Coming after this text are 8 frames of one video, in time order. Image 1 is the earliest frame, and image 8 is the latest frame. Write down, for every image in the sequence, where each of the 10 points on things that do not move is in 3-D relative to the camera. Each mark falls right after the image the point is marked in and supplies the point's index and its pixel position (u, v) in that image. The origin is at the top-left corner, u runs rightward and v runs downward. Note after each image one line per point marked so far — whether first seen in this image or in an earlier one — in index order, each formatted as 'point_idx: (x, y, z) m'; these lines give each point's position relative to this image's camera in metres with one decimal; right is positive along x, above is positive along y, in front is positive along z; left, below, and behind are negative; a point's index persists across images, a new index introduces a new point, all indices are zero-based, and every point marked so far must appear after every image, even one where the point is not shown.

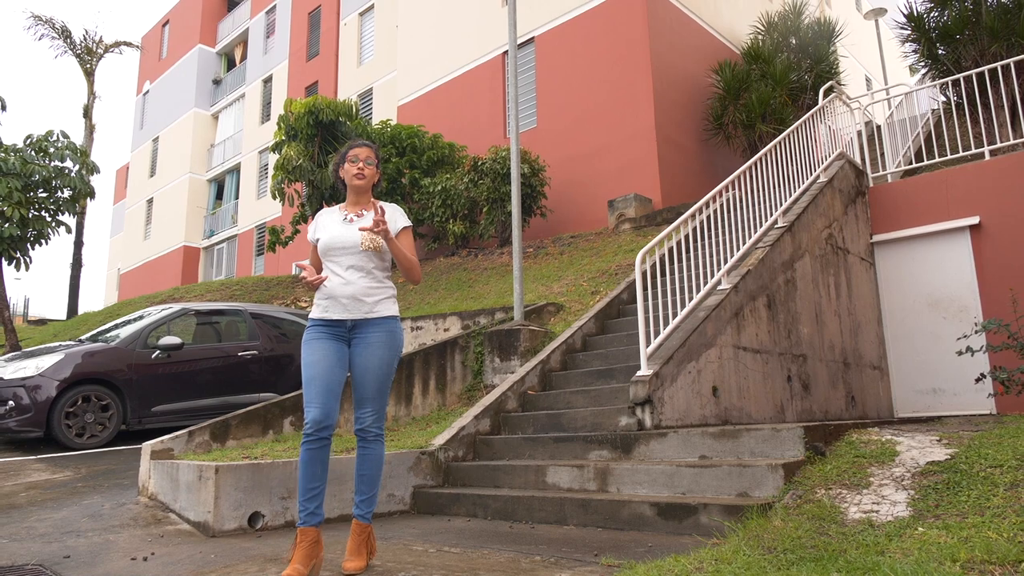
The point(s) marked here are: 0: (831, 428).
0: (+1.8, -0.8, +4.0) m
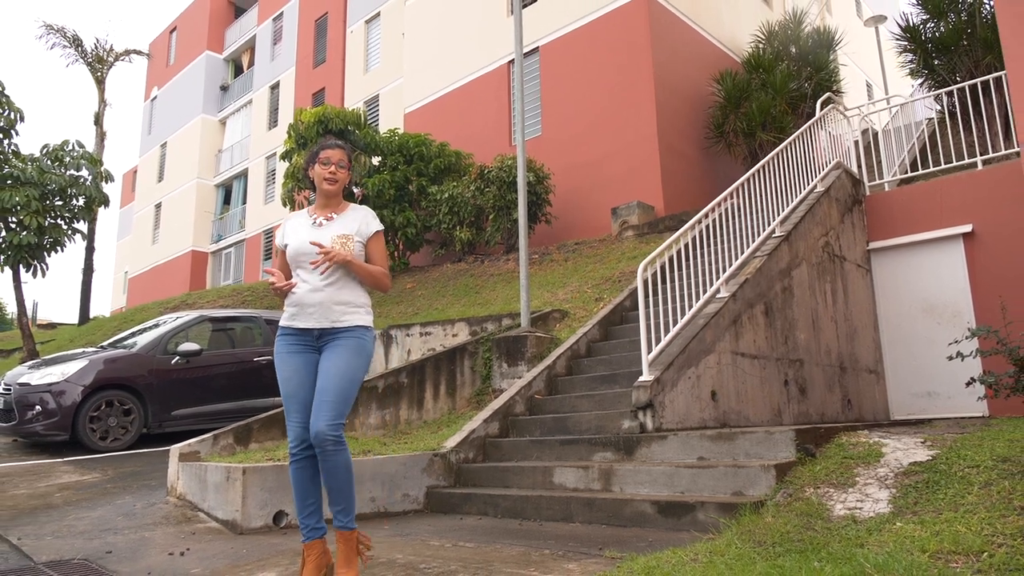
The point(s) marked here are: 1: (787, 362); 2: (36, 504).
0: (+1.8, -0.8, +4.3) m
1: (+2.5, -0.7, +6.7) m
2: (-3.1, -1.4, +4.7) m
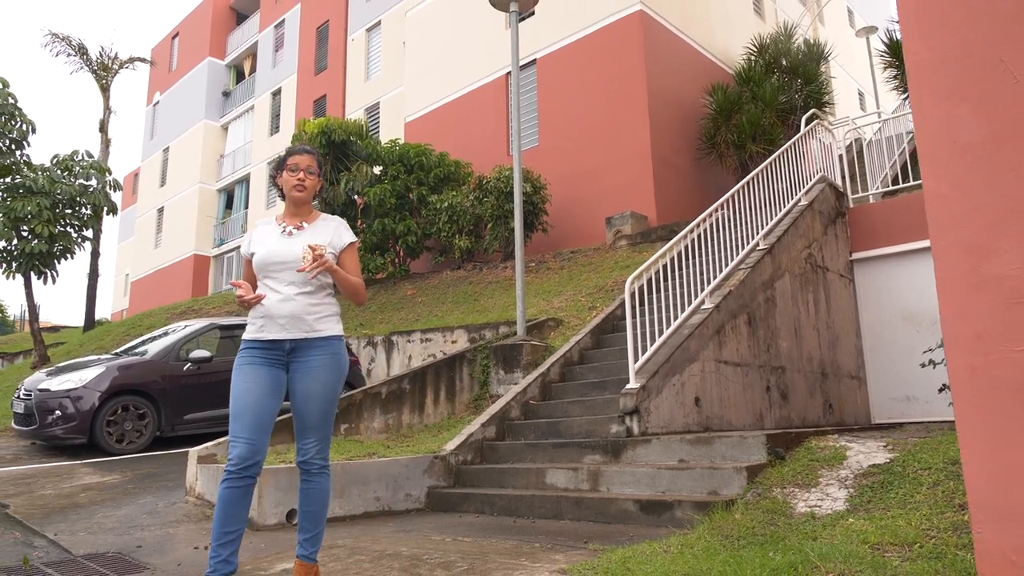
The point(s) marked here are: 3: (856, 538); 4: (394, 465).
0: (+1.8, -0.9, +4.6) m
1: (+2.5, -0.8, +7.0) m
2: (-3.1, -1.5, +5.1) m
3: (+1.4, -1.0, +3.0) m
4: (-0.8, -1.3, +5.1) m
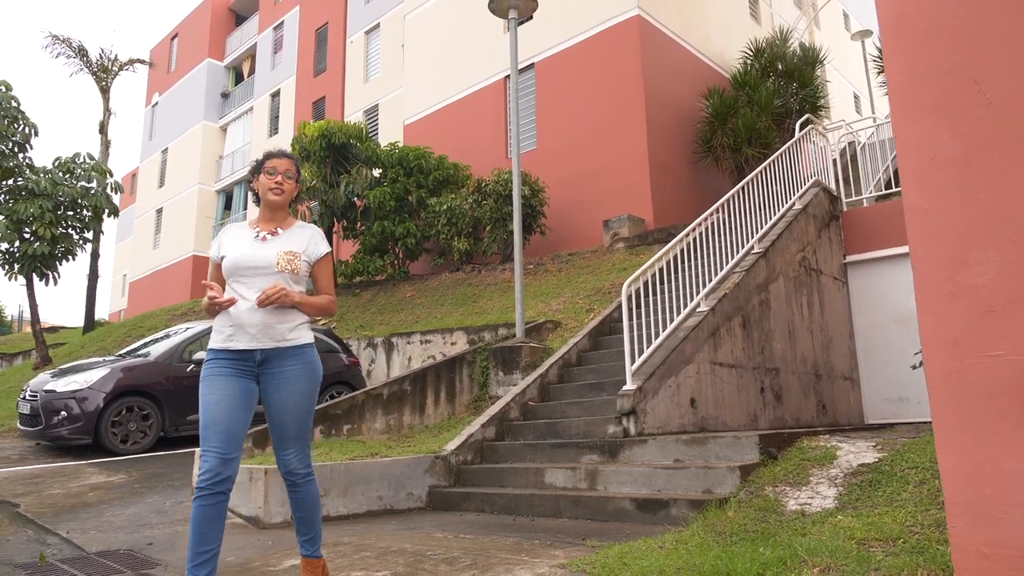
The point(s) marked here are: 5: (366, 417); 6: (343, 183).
0: (+1.8, -1.0, +4.7) m
1: (+2.5, -0.8, +7.2) m
2: (-3.2, -1.5, +5.2) m
3: (+1.4, -1.1, +3.2) m
4: (-0.8, -1.3, +5.2) m
5: (-1.4, -1.2, +6.8) m
6: (-3.1, +1.9, +13.2) m
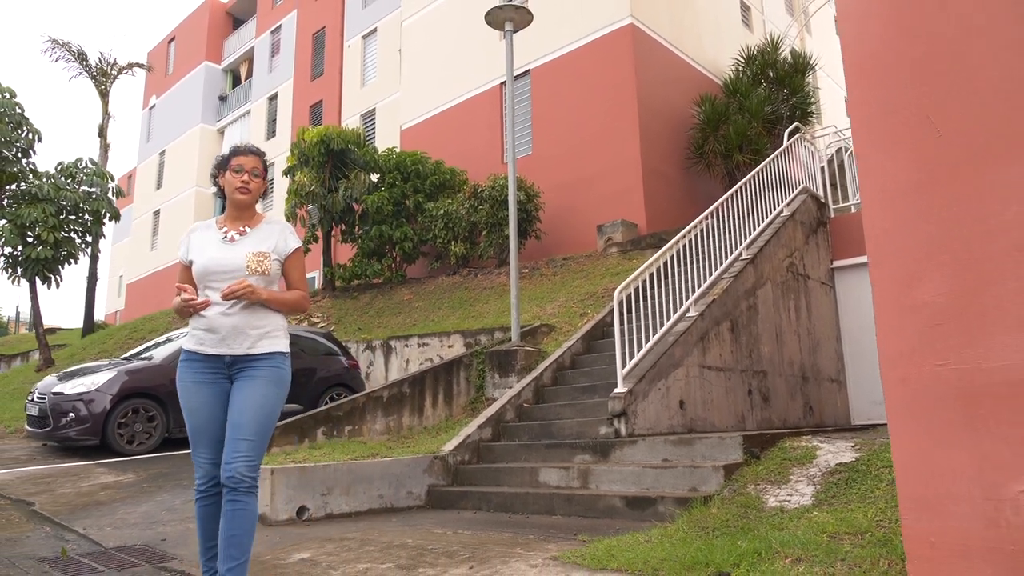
0: (+1.8, -1.0, +5.0) m
1: (+2.4, -0.9, +7.4) m
2: (-3.2, -1.6, +5.4) m
3: (+1.4, -1.1, +3.4) m
4: (-0.9, -1.3, +5.5) m
5: (-1.4, -1.3, +7.0) m
6: (-3.2, +1.9, +13.5) m
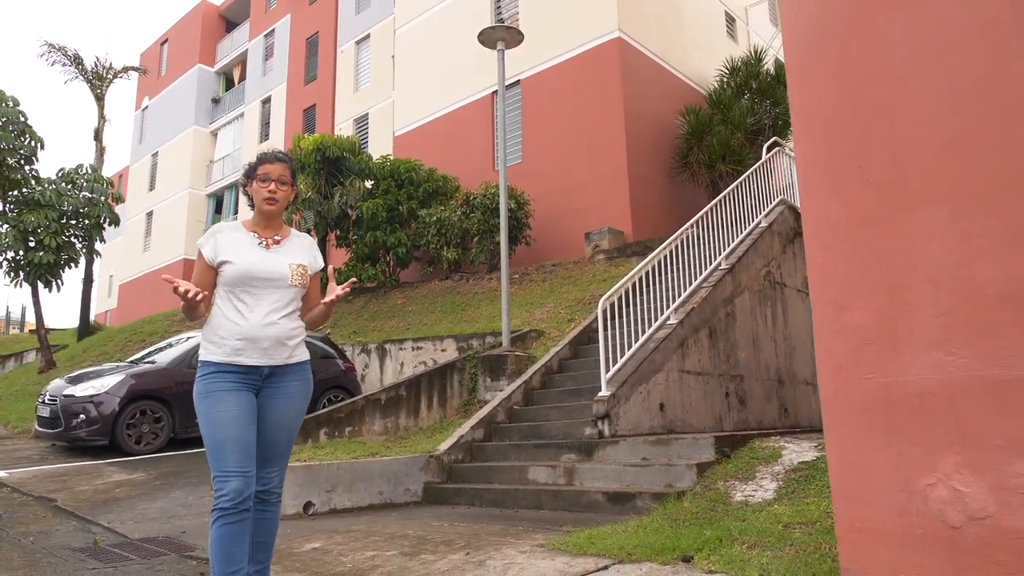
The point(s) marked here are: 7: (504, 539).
0: (+1.7, -1.1, +5.4) m
1: (+2.3, -1.0, +7.9) m
2: (-3.3, -1.7, +5.8) m
3: (+1.4, -1.2, +3.8) m
4: (-1.0, -1.4, +5.9) m
5: (-1.5, -1.3, +7.4) m
6: (-3.3, +1.8, +13.8) m
7: (0.0, -1.4, +4.1) m
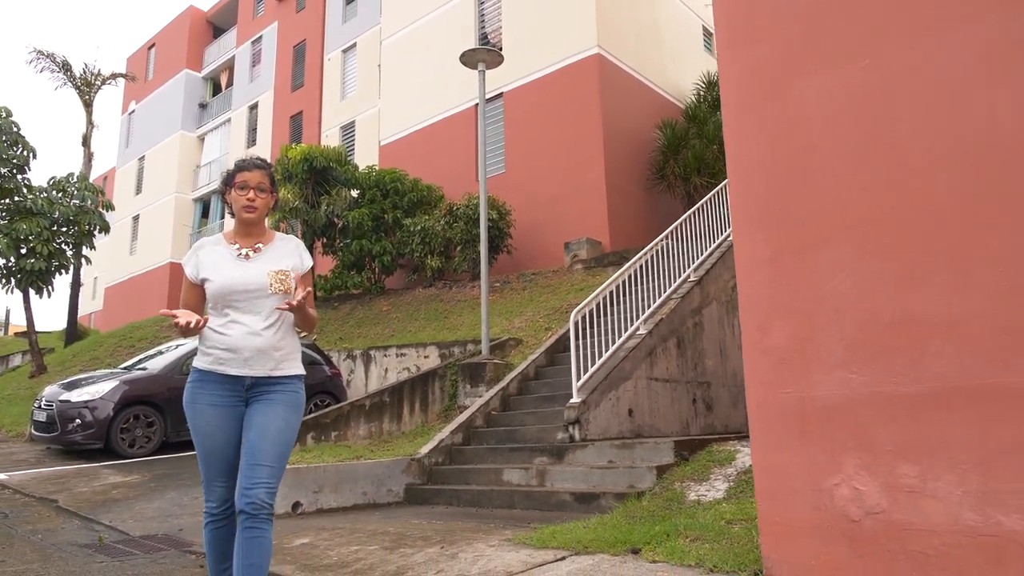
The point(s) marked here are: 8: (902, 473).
0: (+1.5, -1.2, +5.9) m
1: (+2.1, -1.1, +8.3) m
2: (-3.5, -1.8, +6.1) m
3: (+1.2, -1.3, +4.3) m
4: (-1.2, -1.5, +6.3) m
5: (-1.8, -1.5, +7.8) m
6: (-3.7, +1.6, +14.2) m
7: (-0.2, -1.5, +4.5) m
8: (+1.6, -0.7, +2.9) m
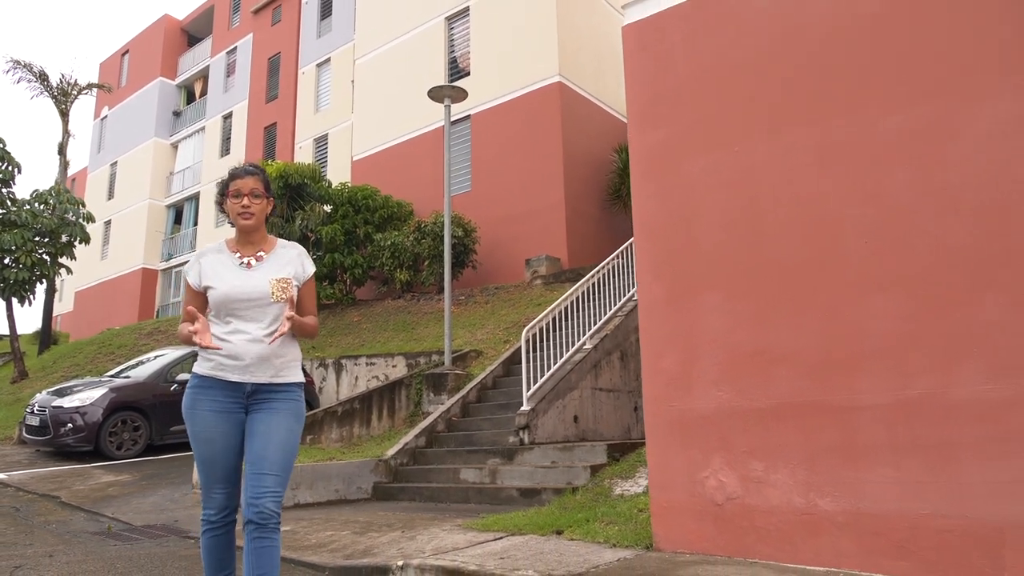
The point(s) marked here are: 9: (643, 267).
0: (+1.1, -1.5, +6.8) m
1: (+1.6, -1.3, +9.2) m
2: (-3.9, -2.0, +6.8) m
3: (+0.9, -1.6, +5.2) m
4: (-1.6, -1.7, +7.1) m
5: (-2.2, -1.7, +8.6) m
6: (-4.4, +1.4, +14.9) m
7: (-0.6, -1.7, +5.3) m
8: (+1.3, -0.9, +3.8) m
9: (+0.8, +0.1, +4.4) m
